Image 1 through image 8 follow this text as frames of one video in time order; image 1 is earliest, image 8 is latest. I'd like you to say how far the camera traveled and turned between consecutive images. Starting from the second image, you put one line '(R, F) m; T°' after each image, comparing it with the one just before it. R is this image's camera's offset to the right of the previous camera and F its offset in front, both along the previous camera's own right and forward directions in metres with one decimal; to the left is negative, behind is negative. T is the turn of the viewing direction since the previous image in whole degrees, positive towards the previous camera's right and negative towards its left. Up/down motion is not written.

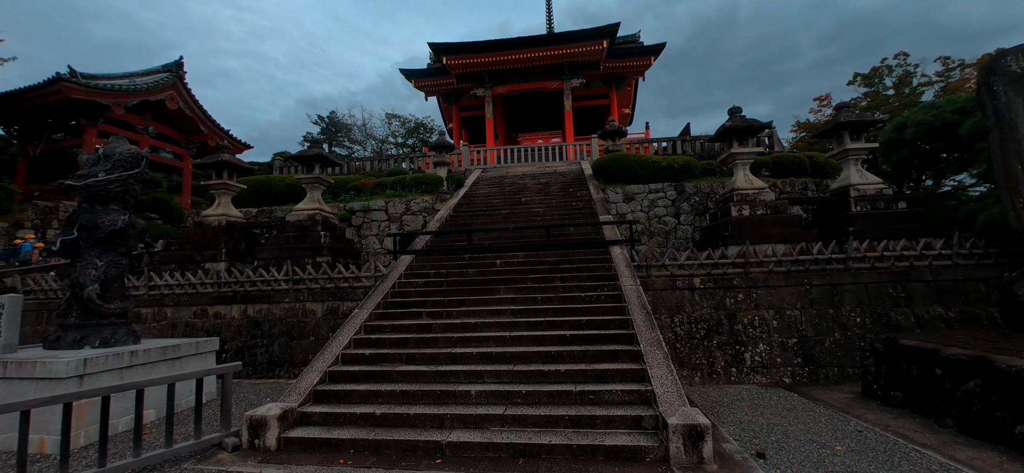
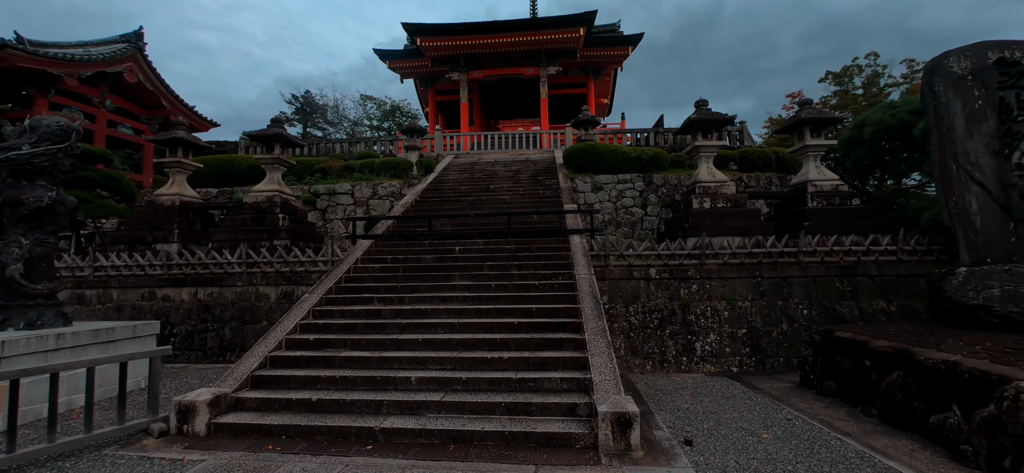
(+0.4, +0.1) m; +2°
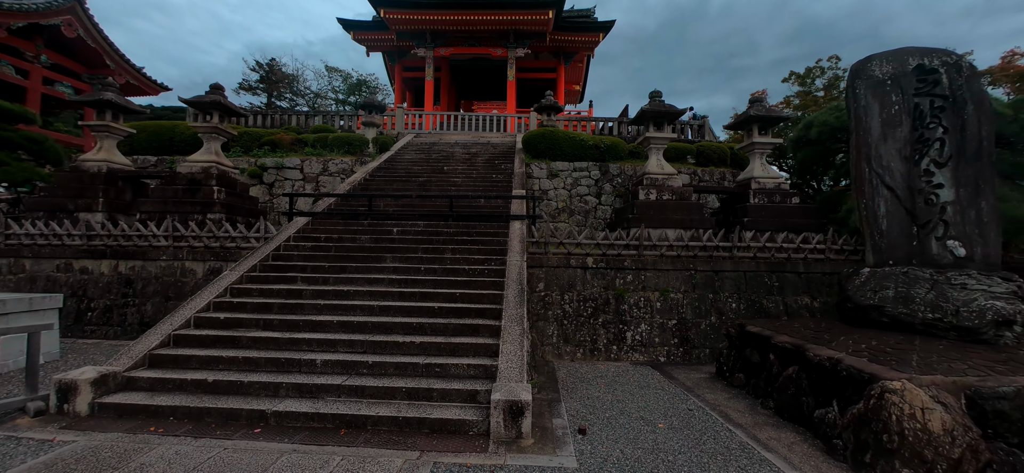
(+0.6, +0.1) m; +3°
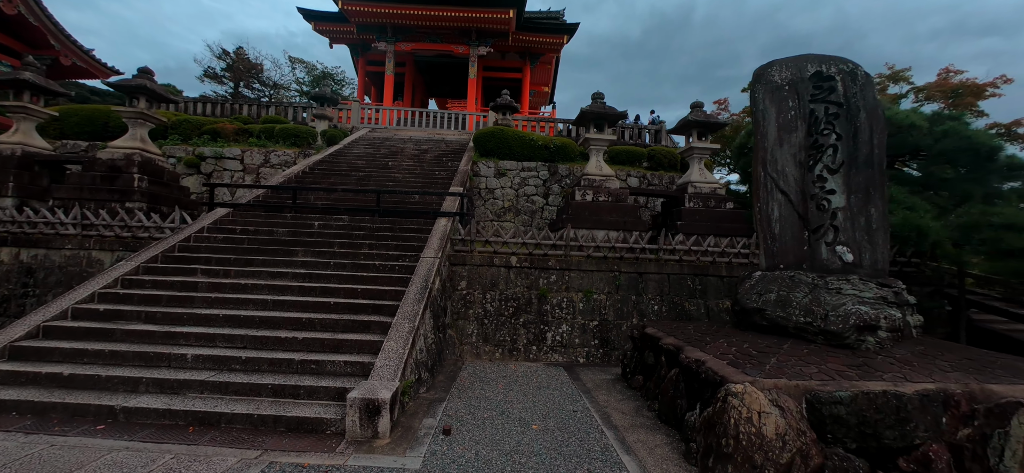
(+0.9, +0.1) m; +2°
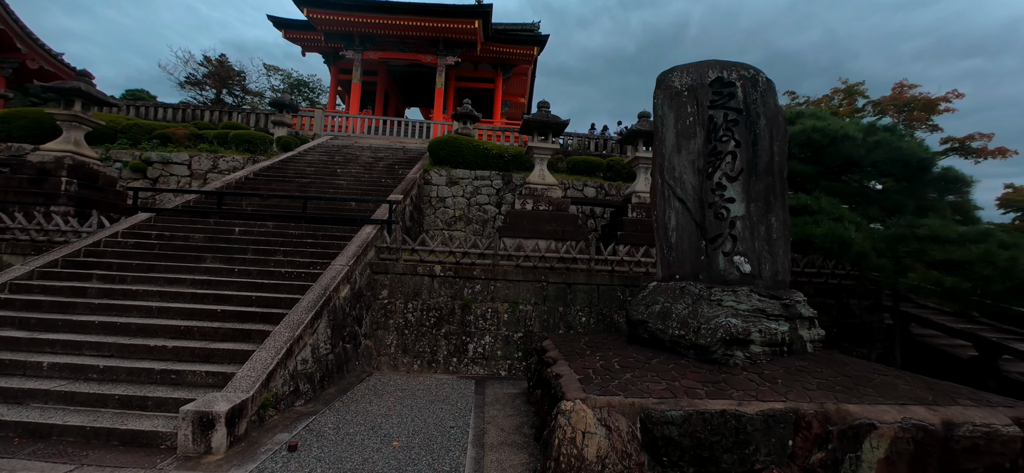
(+1.1, +0.1) m; 0°
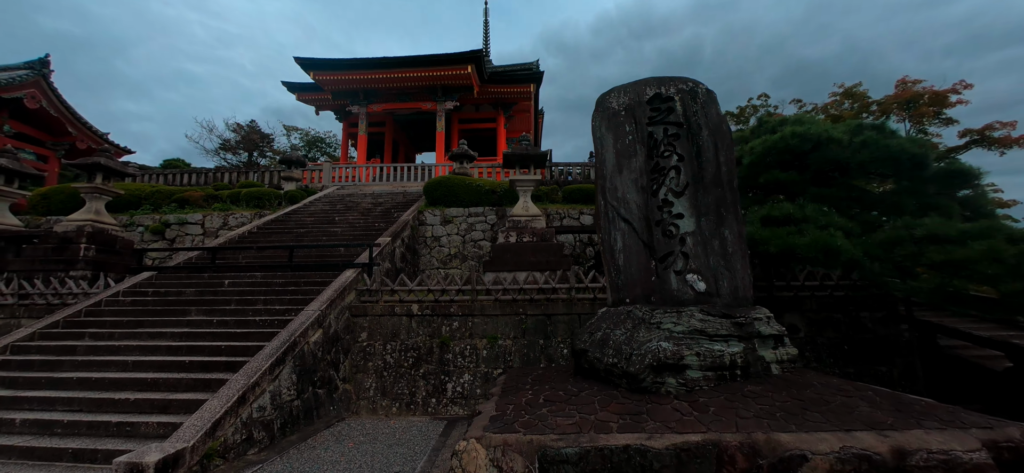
(+0.9, +0.1) m; -5°
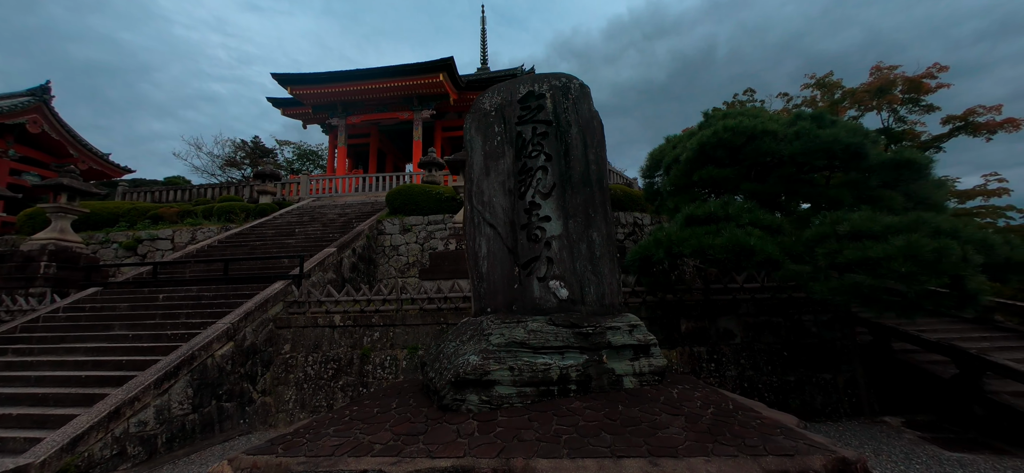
(+1.4, +0.2) m; -3°
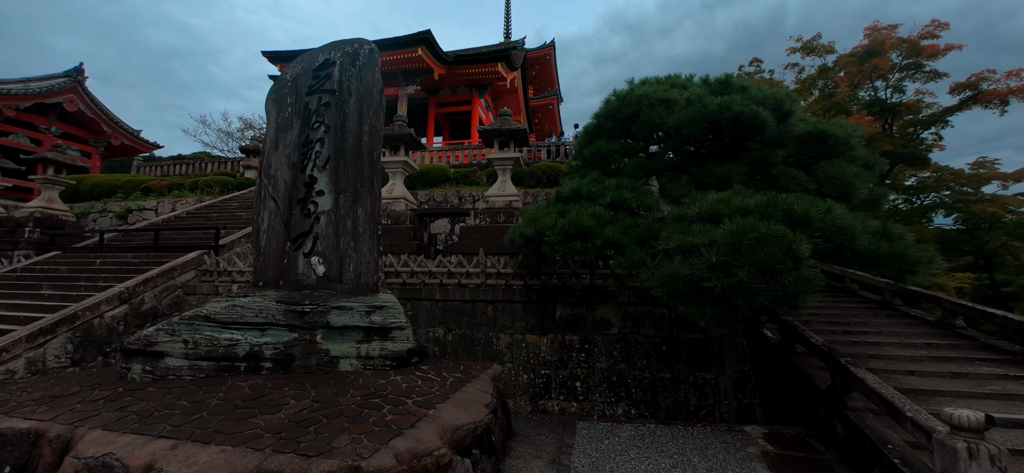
(+2.3, +0.3) m; -7°
